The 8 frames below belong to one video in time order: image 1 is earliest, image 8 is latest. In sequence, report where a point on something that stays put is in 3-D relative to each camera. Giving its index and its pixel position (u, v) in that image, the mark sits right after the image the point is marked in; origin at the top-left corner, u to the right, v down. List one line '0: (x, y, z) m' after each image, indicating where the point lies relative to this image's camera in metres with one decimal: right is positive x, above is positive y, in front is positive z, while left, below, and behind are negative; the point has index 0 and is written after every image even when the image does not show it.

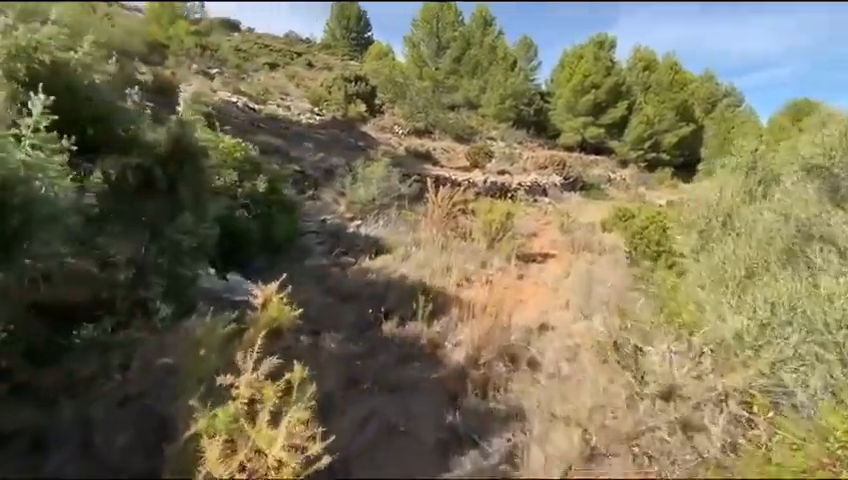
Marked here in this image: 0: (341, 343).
0: (-0.9, -1.1, +4.7) m
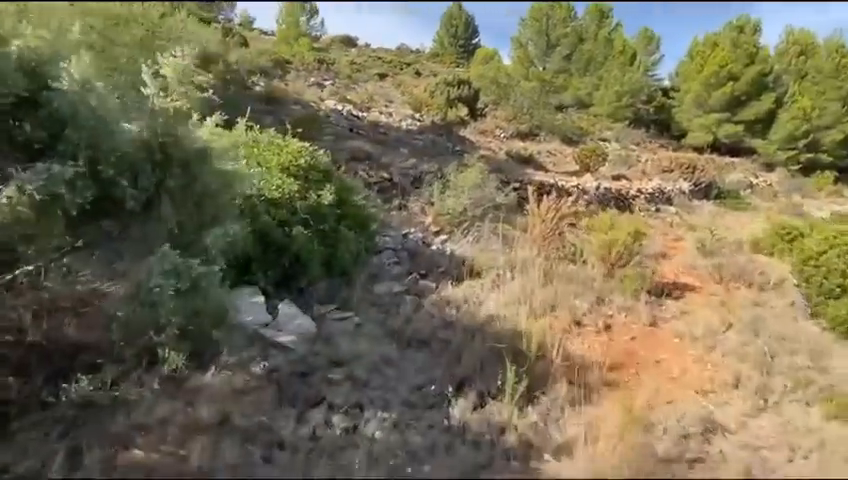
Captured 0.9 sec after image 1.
0: (-0.2, -1.4, +3.3) m
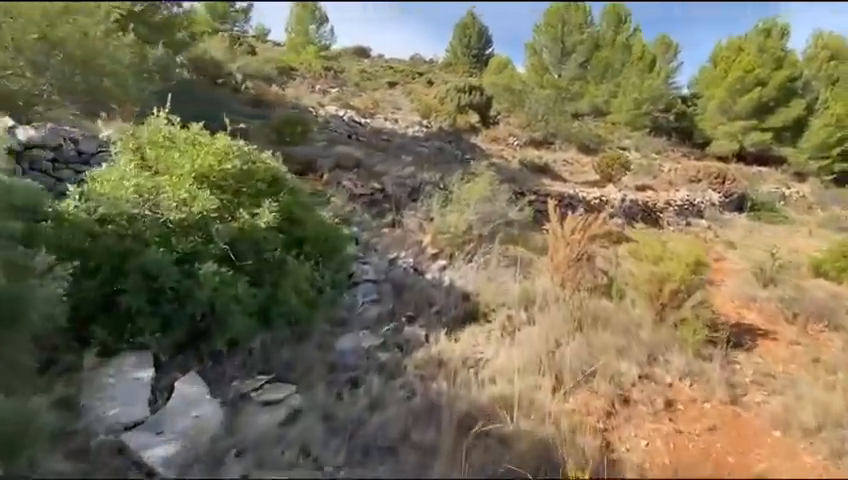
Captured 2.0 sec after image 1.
0: (-0.5, -1.7, +1.6) m
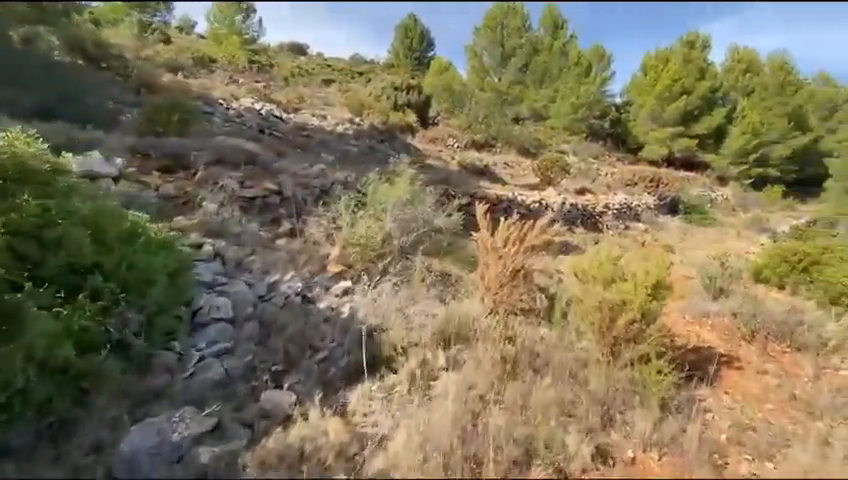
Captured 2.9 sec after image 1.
0: (-1.1, -1.9, 0.0) m
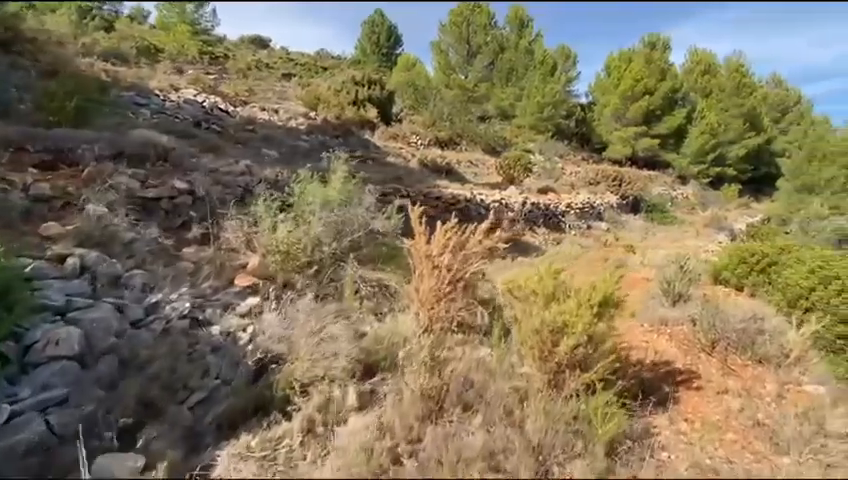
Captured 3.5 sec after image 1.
0: (-1.6, -2.0, -0.9) m
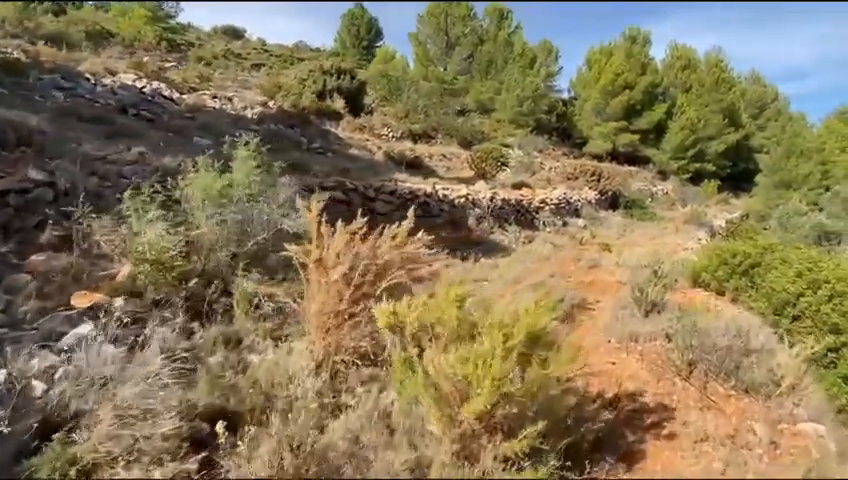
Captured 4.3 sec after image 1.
0: (-2.3, -2.1, -2.0) m
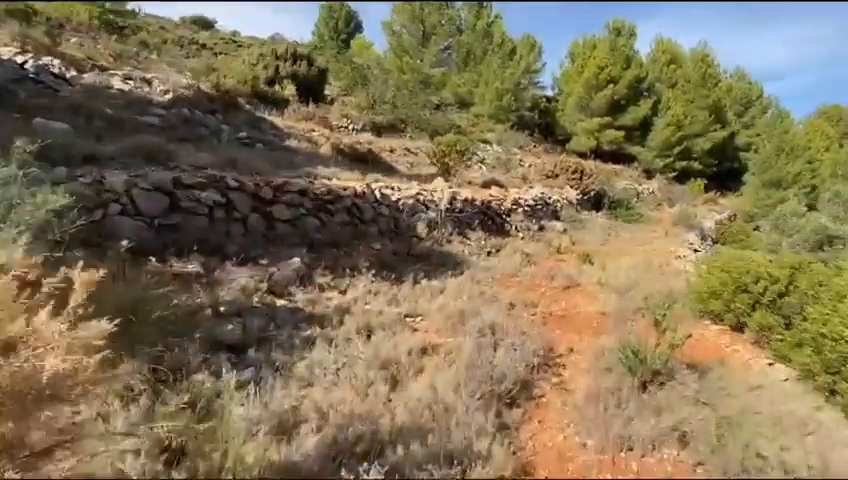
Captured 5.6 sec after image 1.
0: (-3.2, -2.4, -4.5) m
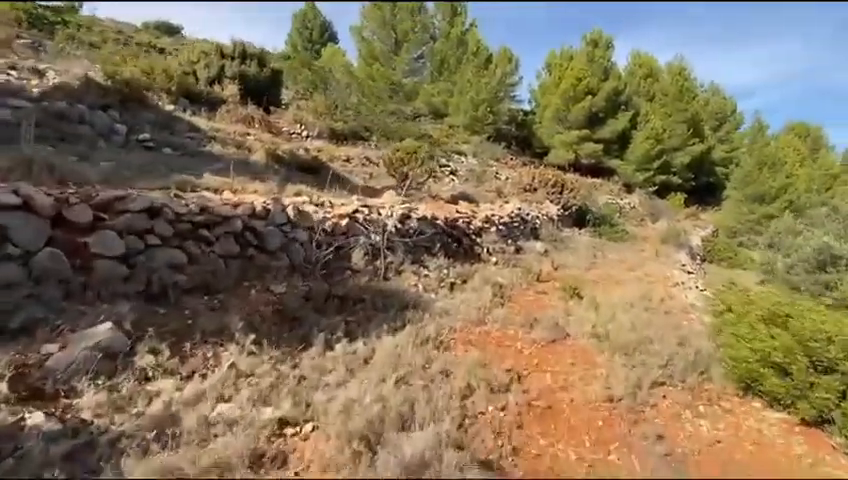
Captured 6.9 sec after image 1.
0: (-3.6, -2.5, -7.1) m
